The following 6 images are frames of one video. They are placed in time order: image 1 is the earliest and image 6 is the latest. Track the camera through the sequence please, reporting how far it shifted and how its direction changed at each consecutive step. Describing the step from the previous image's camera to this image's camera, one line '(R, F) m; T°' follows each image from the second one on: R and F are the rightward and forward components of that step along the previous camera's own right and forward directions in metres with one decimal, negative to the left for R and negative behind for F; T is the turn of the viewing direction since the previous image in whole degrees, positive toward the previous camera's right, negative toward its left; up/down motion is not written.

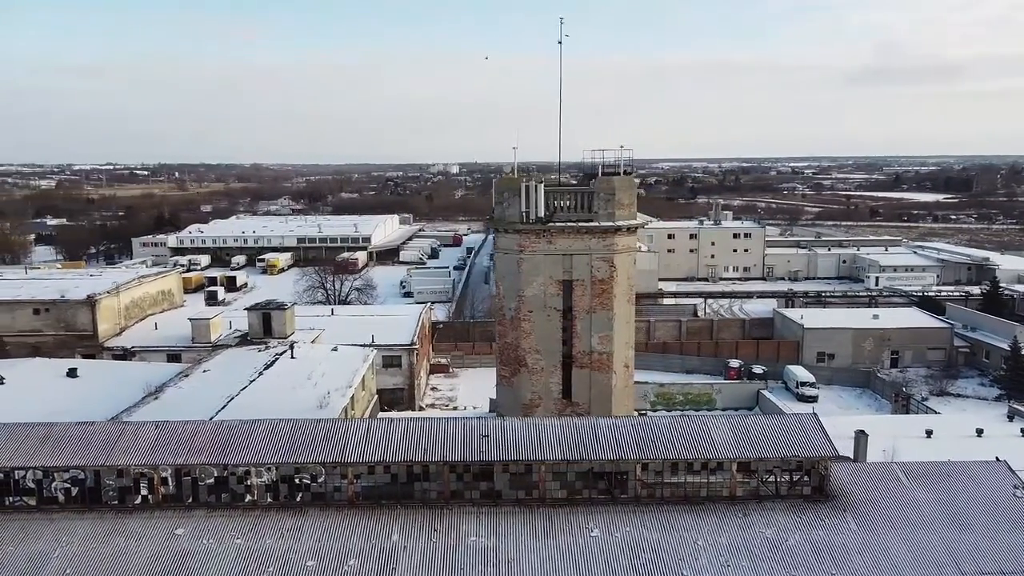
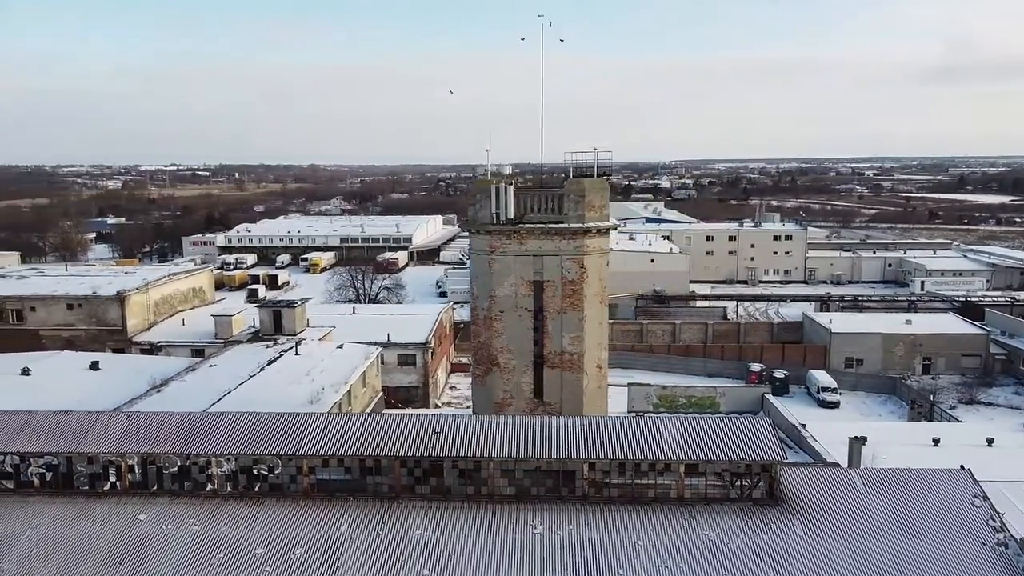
(+1.2, -0.1) m; -3°
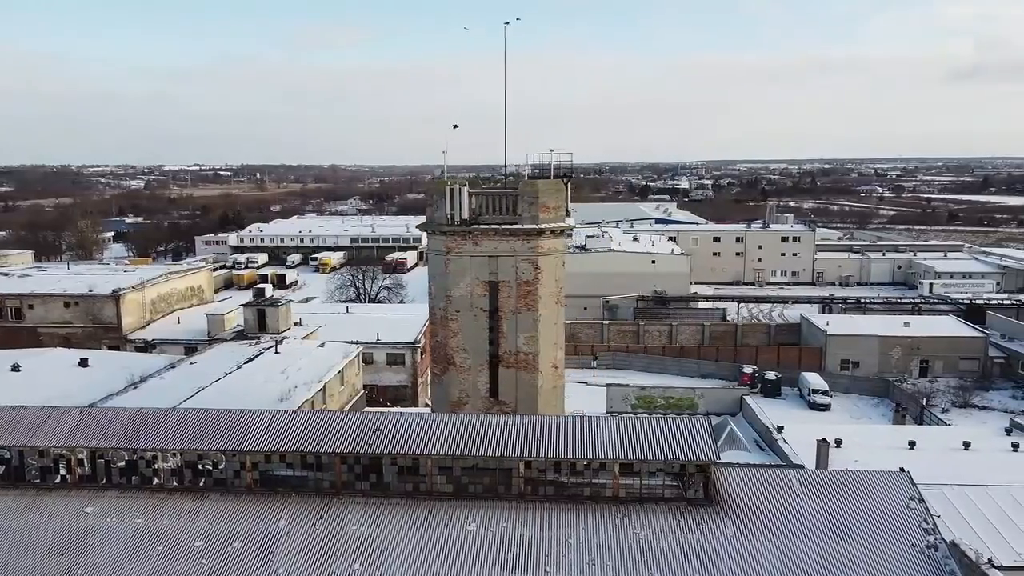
(+0.9, -0.1) m; -1°
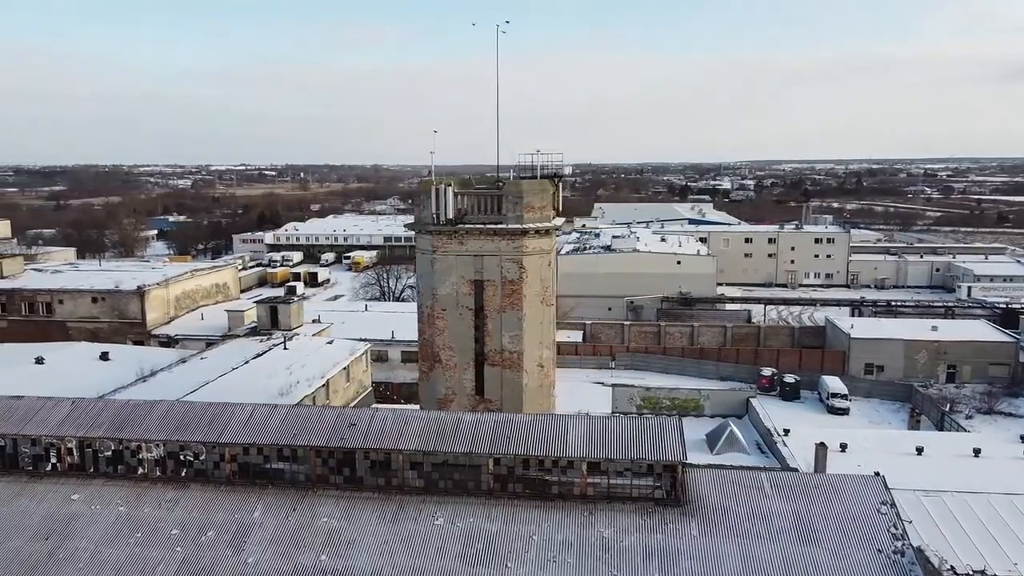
(+0.8, -0.1) m; -3°
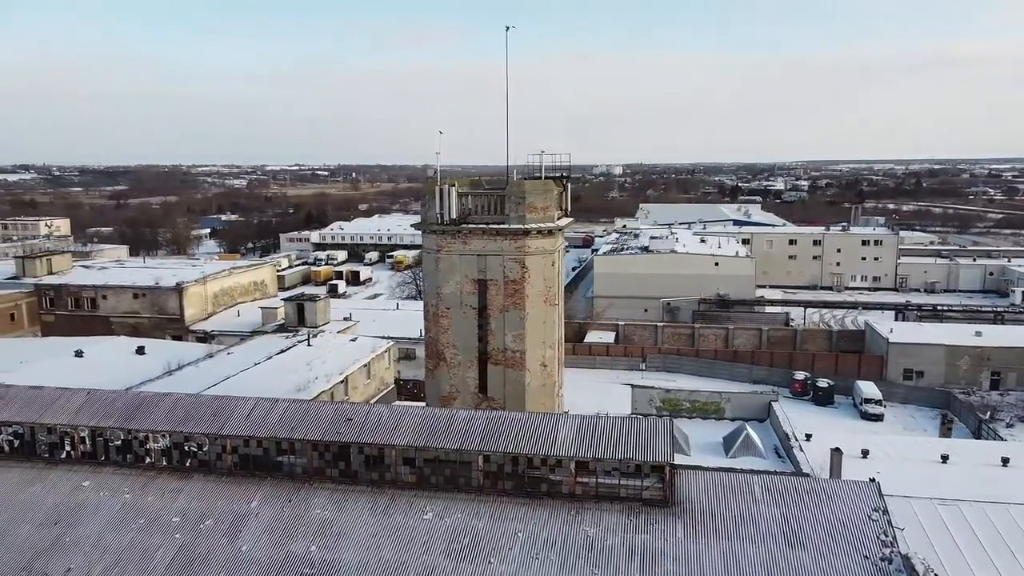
(+0.7, -0.1) m; -3°
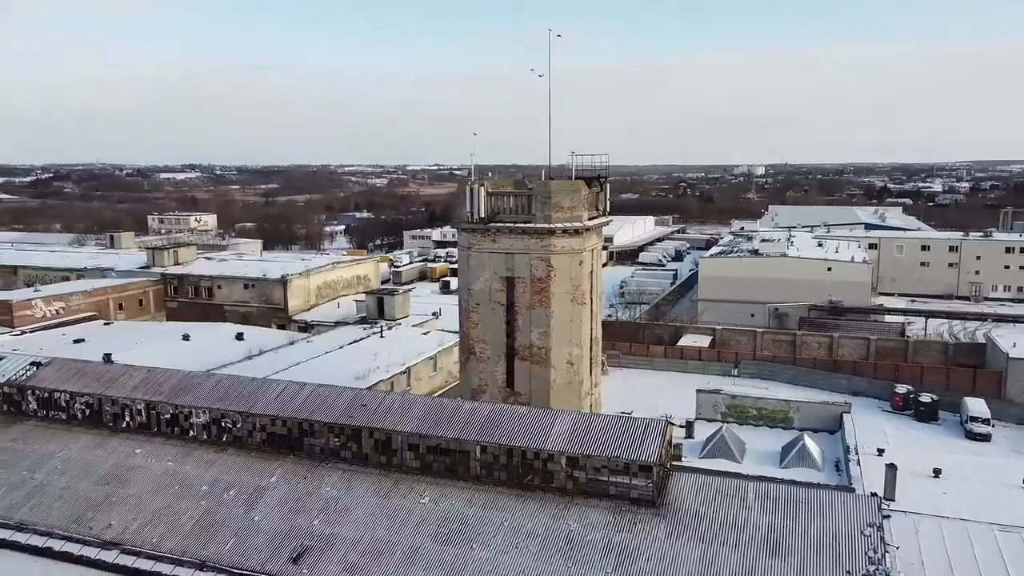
(+1.6, -0.2) m; -9°
